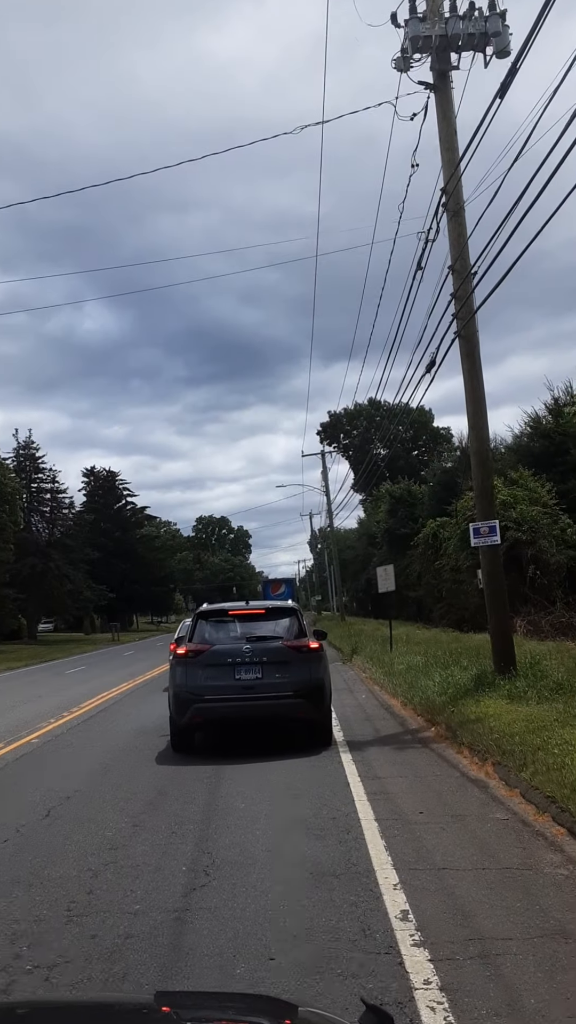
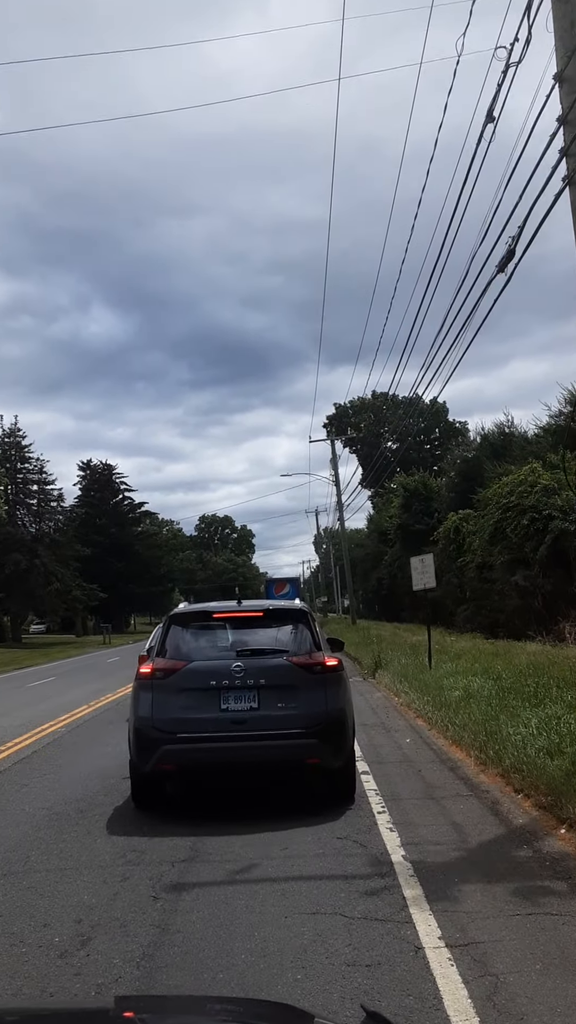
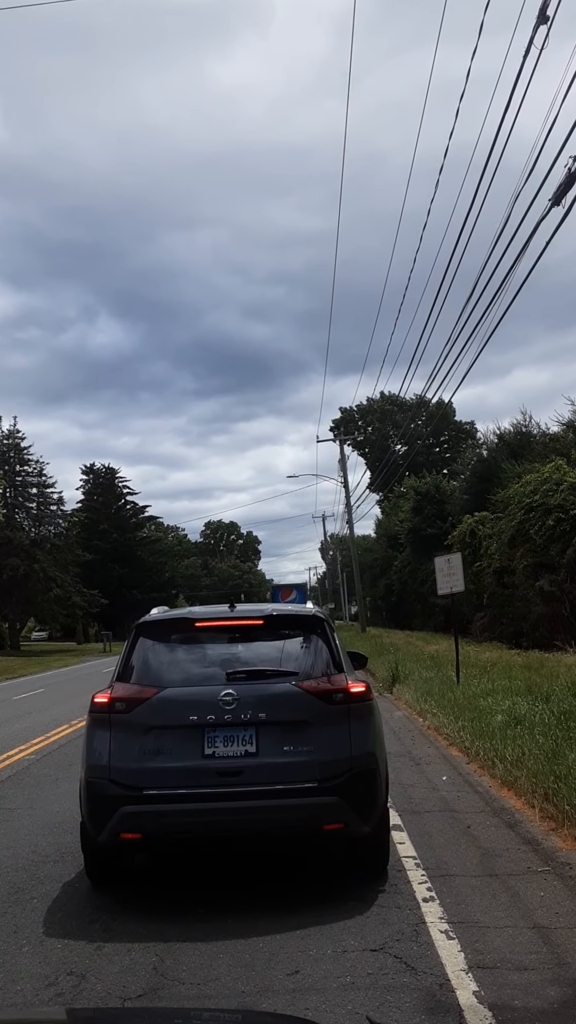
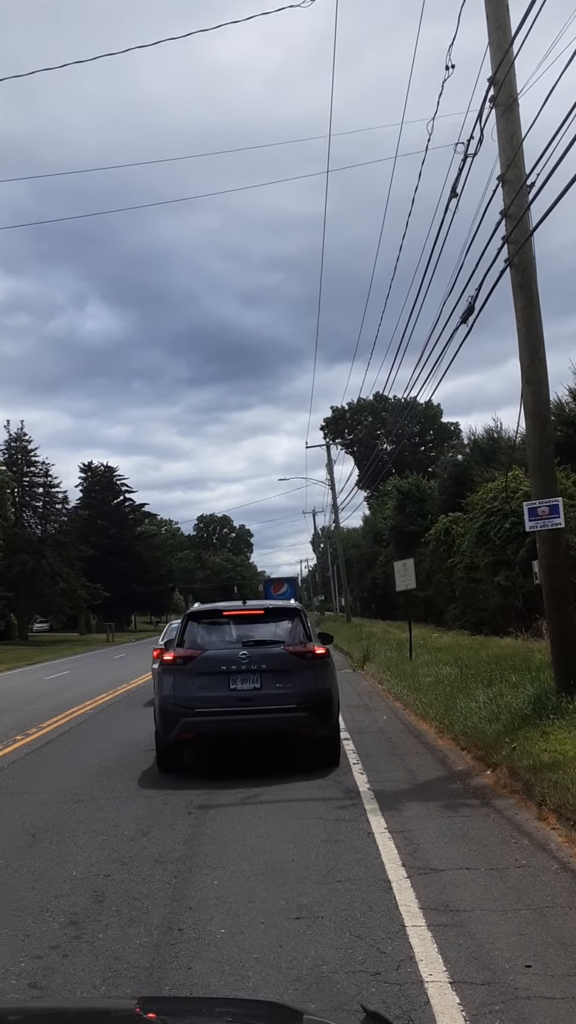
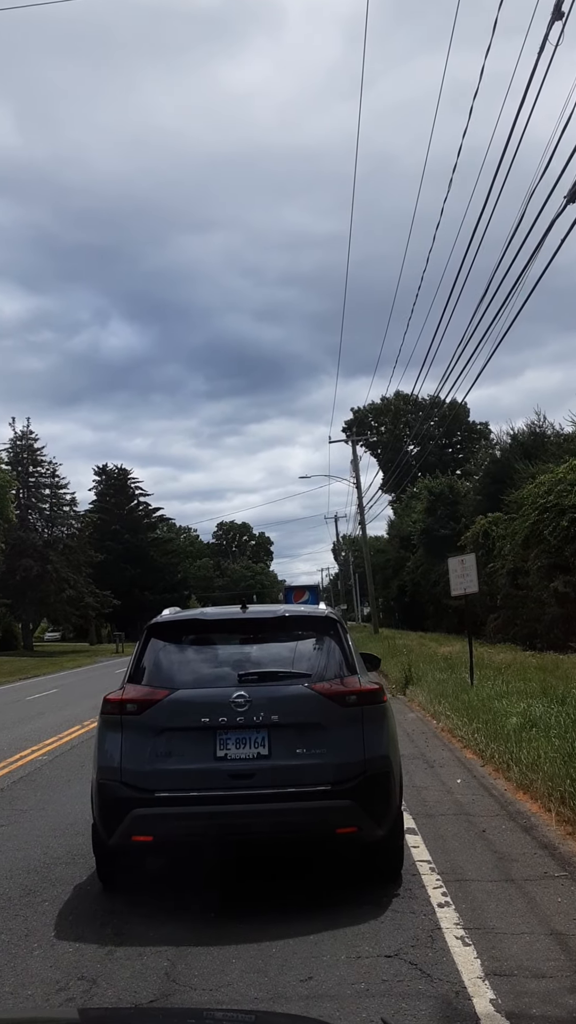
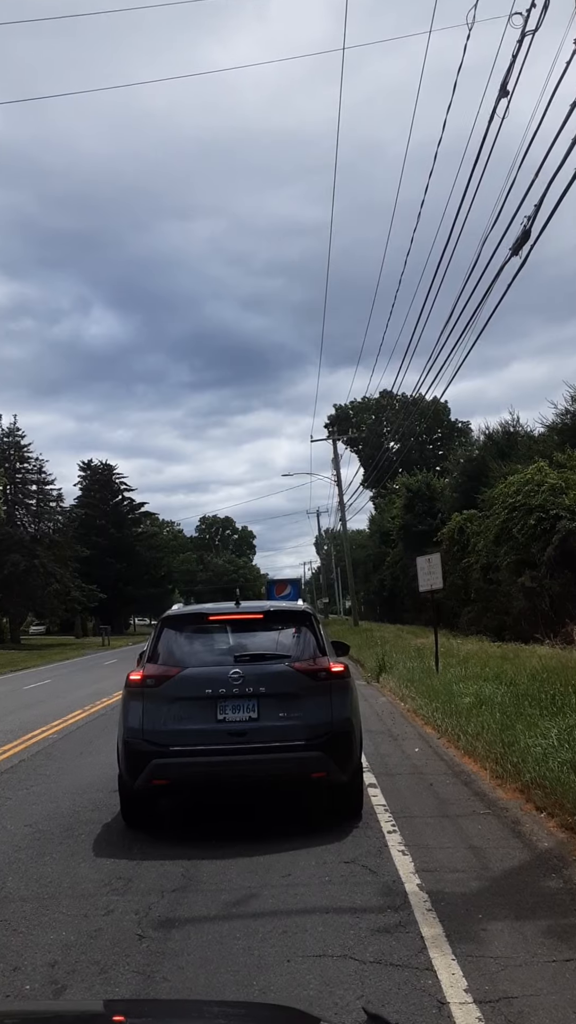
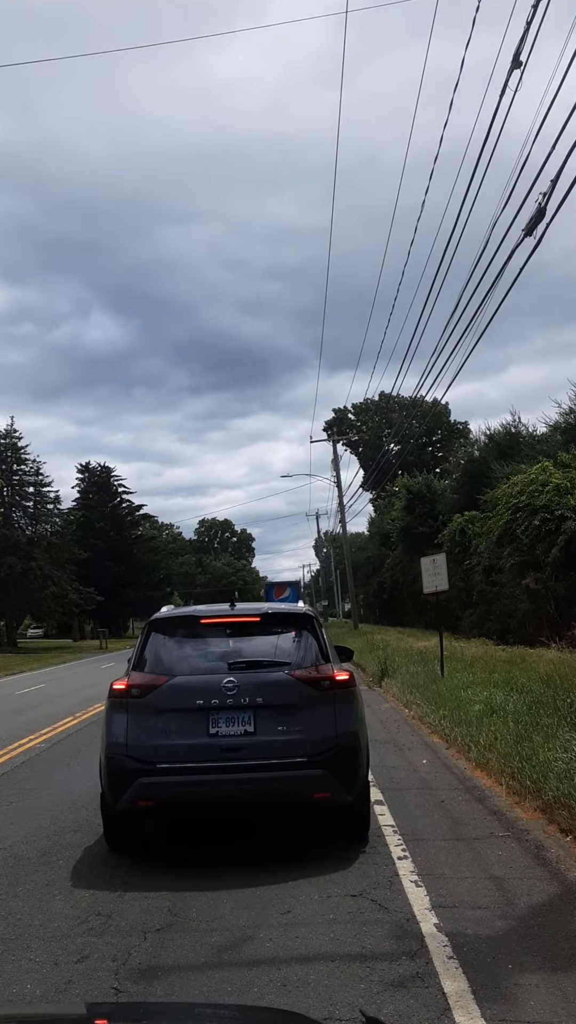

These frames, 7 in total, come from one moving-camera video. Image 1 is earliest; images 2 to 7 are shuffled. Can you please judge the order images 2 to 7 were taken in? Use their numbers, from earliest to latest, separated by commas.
4, 2, 6, 7, 3, 5
